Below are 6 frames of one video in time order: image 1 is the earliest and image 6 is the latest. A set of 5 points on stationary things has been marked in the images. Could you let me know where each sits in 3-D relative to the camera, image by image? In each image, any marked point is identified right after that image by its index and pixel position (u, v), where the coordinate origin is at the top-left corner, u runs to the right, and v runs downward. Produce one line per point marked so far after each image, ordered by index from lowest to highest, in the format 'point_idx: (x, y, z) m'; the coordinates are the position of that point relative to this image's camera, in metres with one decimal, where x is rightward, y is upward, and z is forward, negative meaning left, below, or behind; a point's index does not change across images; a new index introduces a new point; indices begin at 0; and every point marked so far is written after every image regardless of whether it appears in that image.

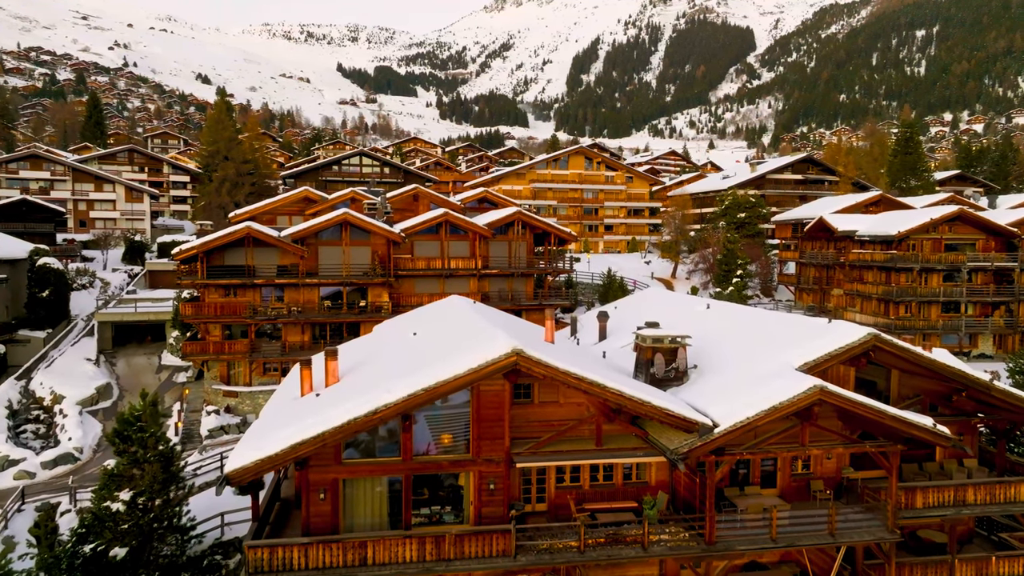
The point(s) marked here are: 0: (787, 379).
0: (+6.2, -2.0, +13.9) m
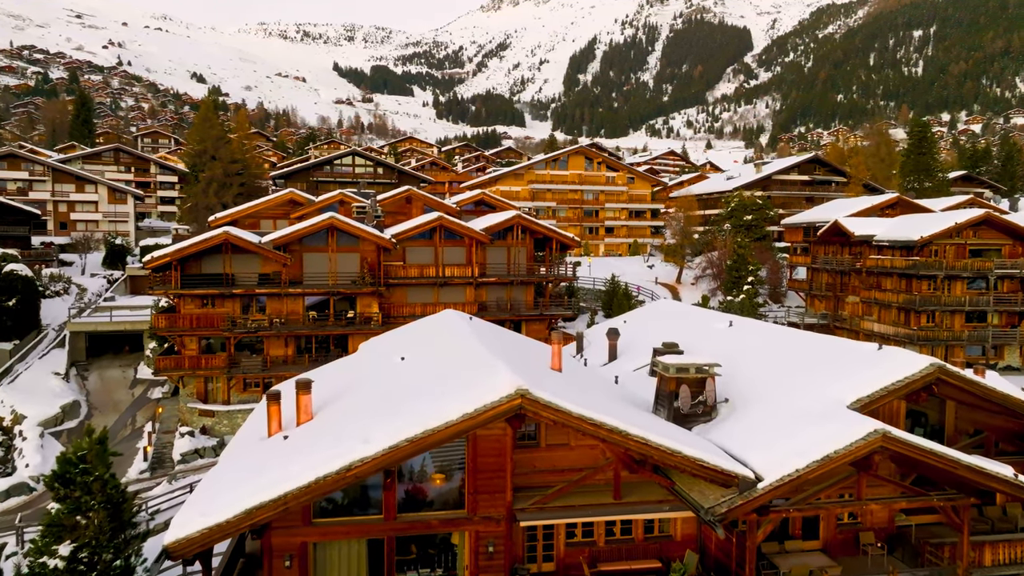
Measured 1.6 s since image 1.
0: (+6.2, -2.5, +11.7) m
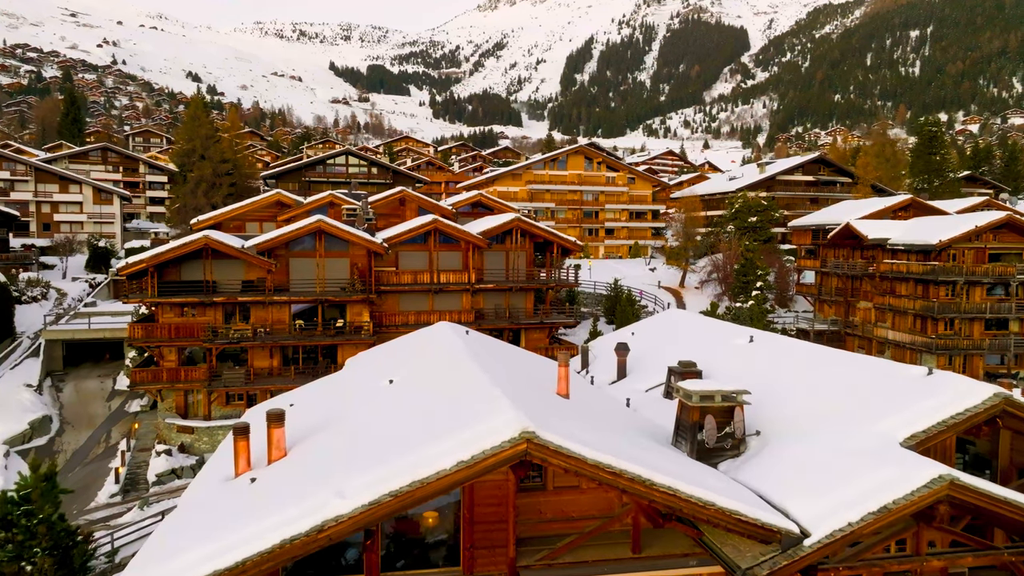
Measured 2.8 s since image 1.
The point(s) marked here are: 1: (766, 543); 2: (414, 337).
0: (+6.3, -2.9, +10.1) m
1: (+3.9, -3.9, +9.6) m
2: (-3.0, -1.5, +18.9) m
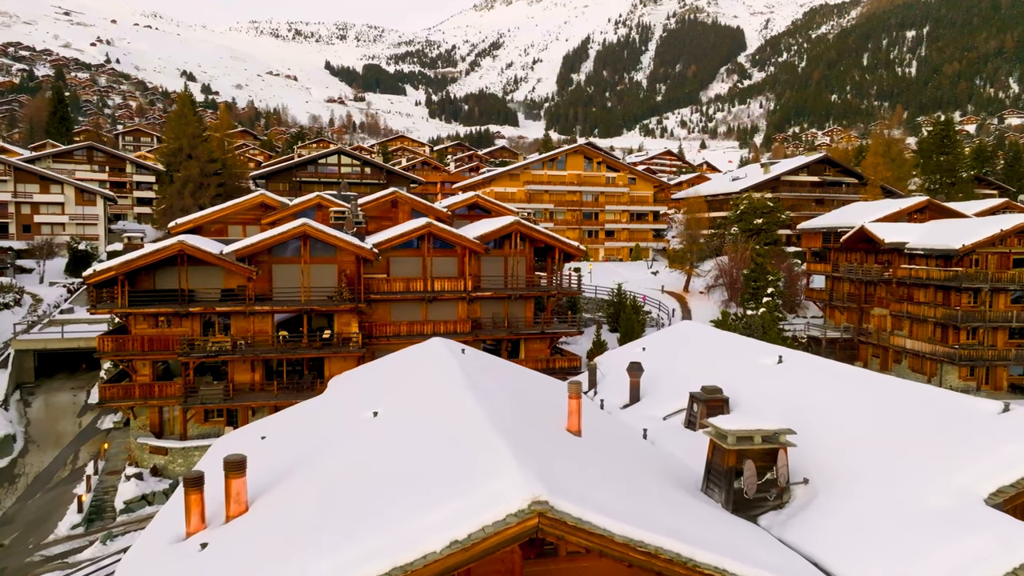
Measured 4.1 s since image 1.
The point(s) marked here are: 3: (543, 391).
0: (+6.3, -3.2, +8.3) m
1: (+4.0, -4.3, +7.8) m
2: (-3.0, -1.9, +17.0) m
3: (+0.7, -2.5, +15.0) m
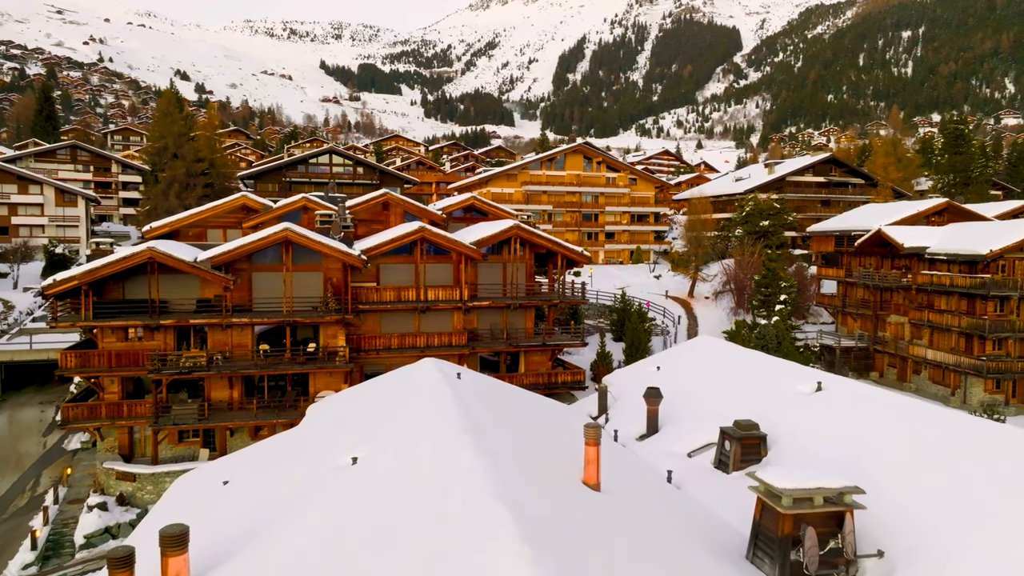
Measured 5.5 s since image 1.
0: (+6.5, -3.6, +6.4) m
1: (+4.1, -4.7, +5.8) m
2: (-2.9, -2.3, +15.0) m
3: (+0.8, -2.9, +13.1) m
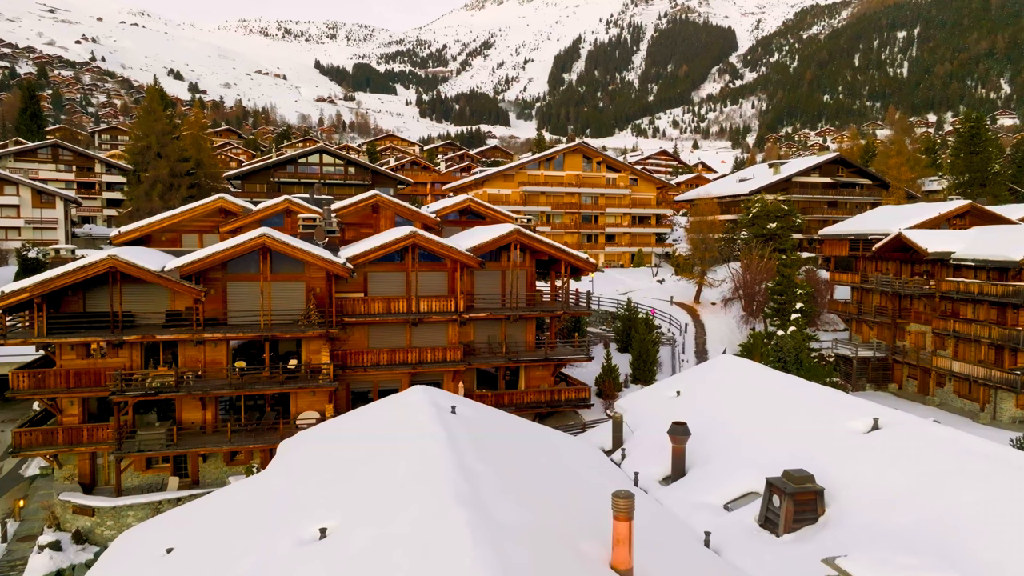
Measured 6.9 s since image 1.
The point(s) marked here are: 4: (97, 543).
0: (+6.6, -4.0, +4.3) m
1: (+4.3, -5.1, +3.8) m
2: (-2.8, -2.7, +12.9) m
3: (+0.9, -3.3, +11.0) m
4: (-13.3, -8.1, +19.9) m
